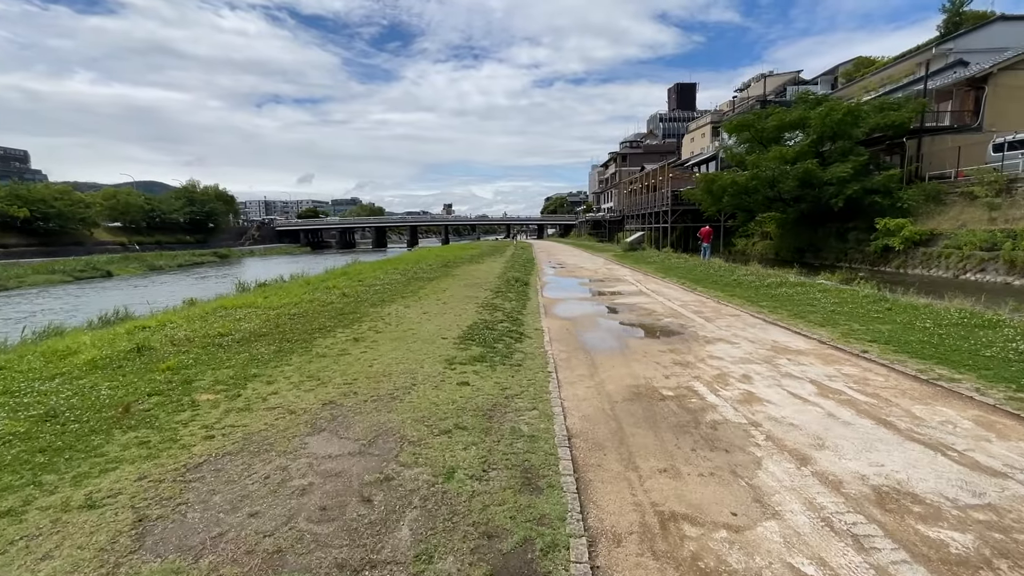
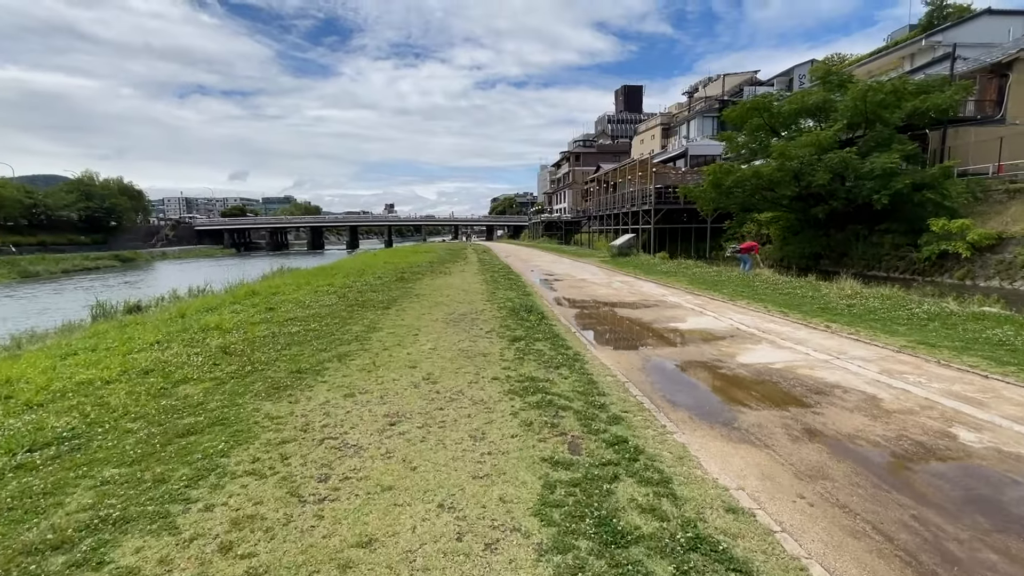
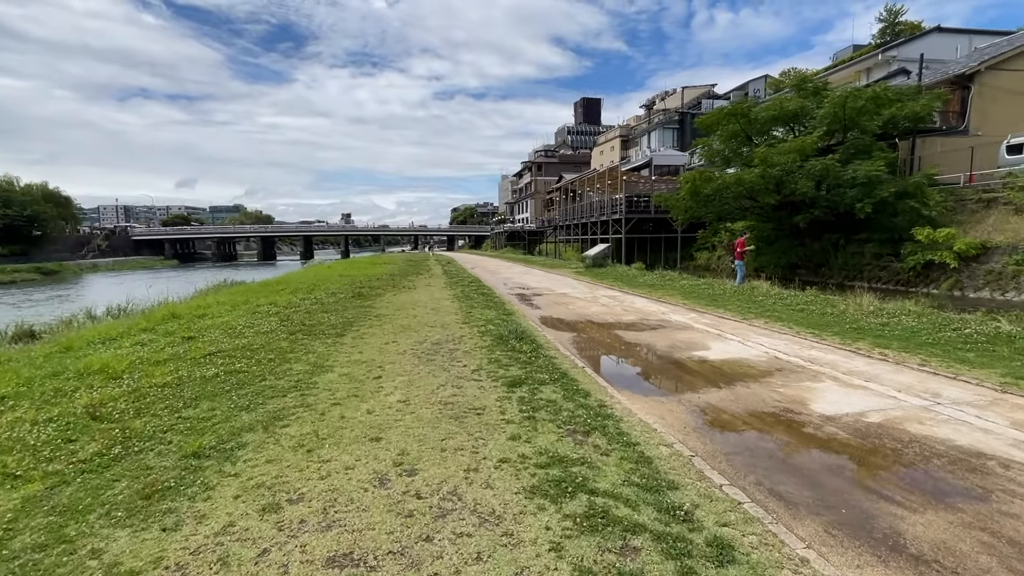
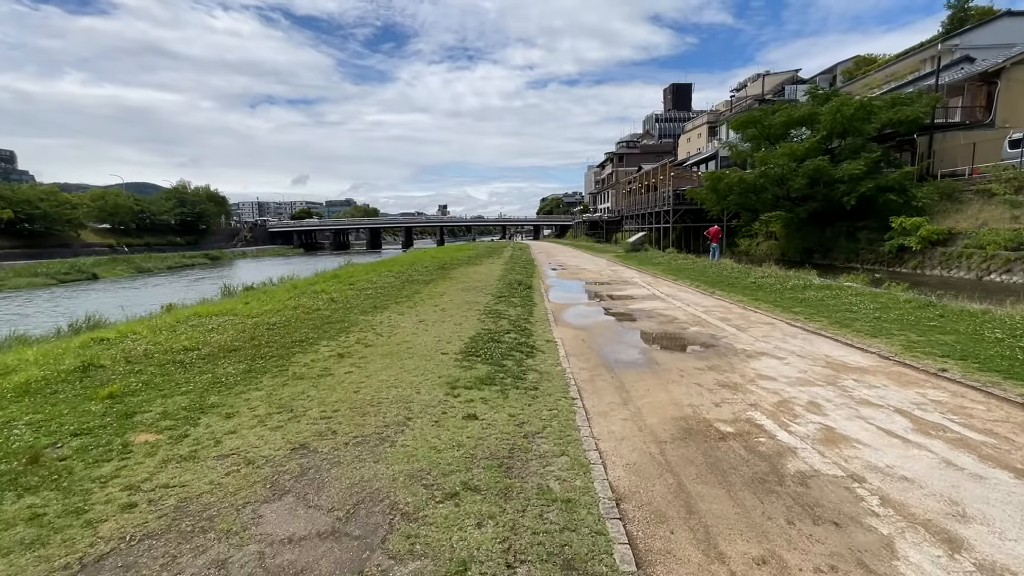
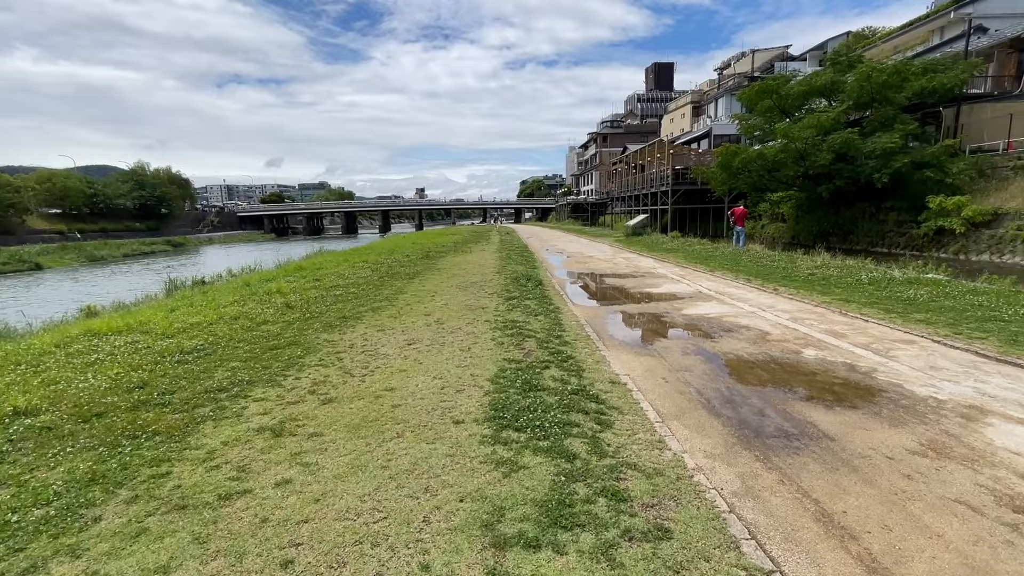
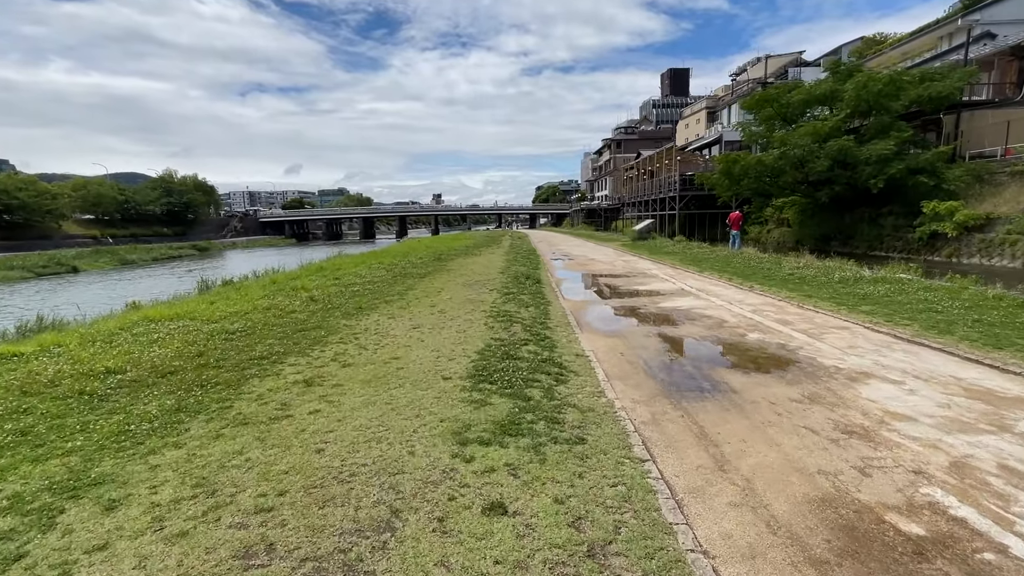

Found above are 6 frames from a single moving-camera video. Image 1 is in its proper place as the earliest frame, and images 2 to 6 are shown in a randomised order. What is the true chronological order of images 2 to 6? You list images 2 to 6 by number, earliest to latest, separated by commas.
4, 6, 5, 2, 3
